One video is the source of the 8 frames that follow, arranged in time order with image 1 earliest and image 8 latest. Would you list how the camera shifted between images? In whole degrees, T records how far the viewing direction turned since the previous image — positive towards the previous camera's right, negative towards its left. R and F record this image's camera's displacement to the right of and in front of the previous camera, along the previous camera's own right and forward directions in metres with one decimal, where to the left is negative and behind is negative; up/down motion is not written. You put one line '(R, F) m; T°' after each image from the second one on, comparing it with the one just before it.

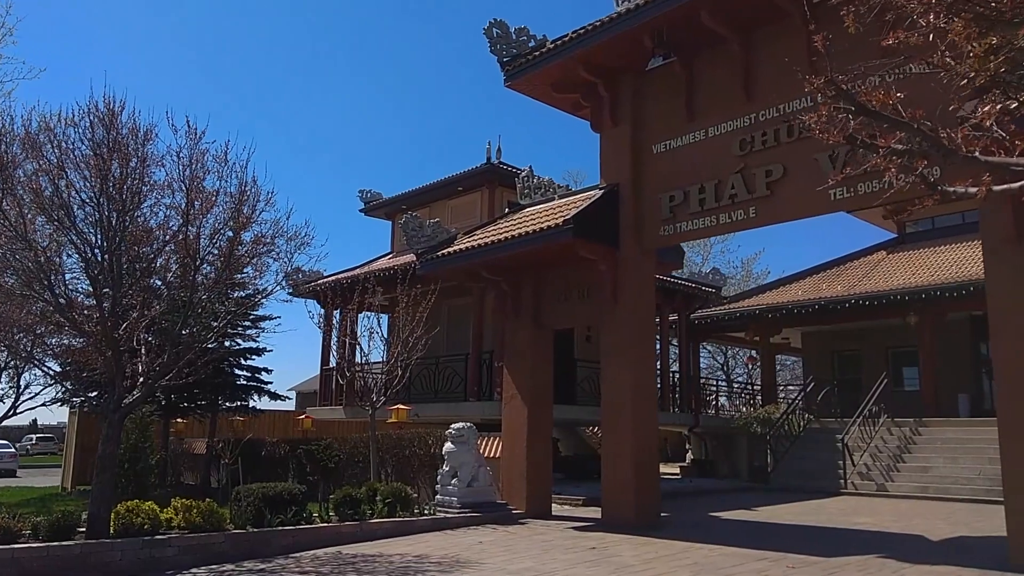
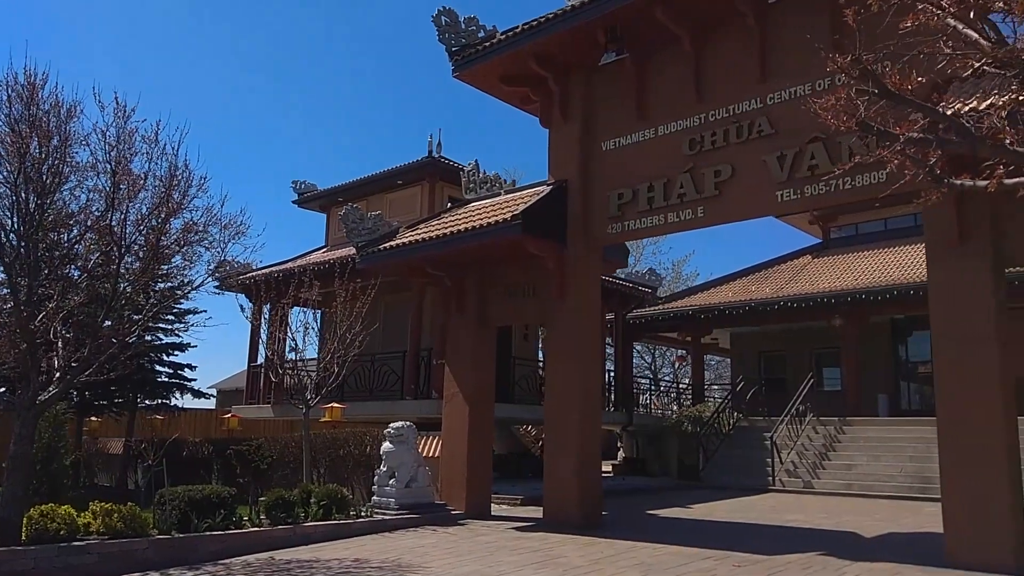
(-0.3, +0.2) m; +5°
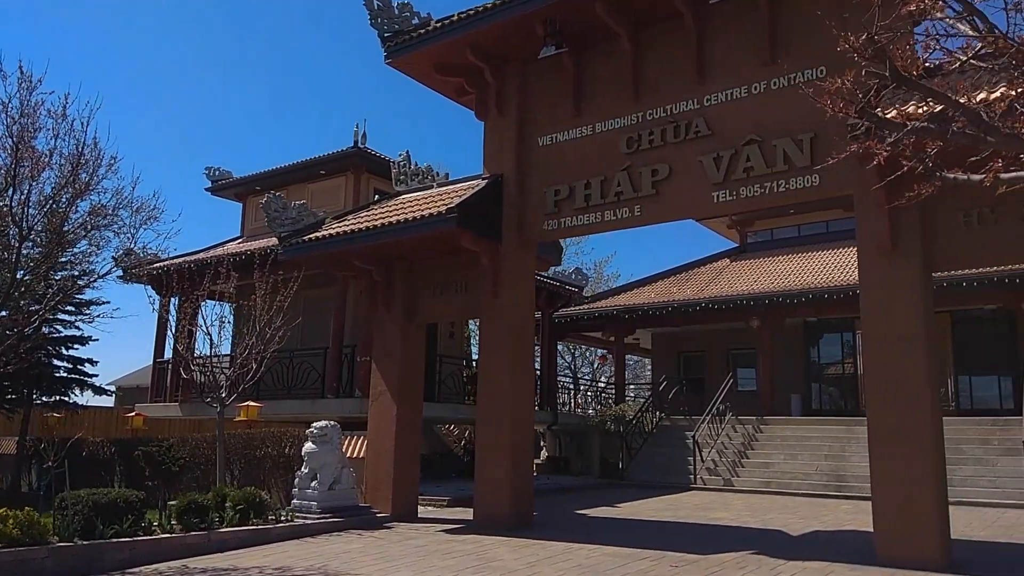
(-0.2, +0.3) m; +6°
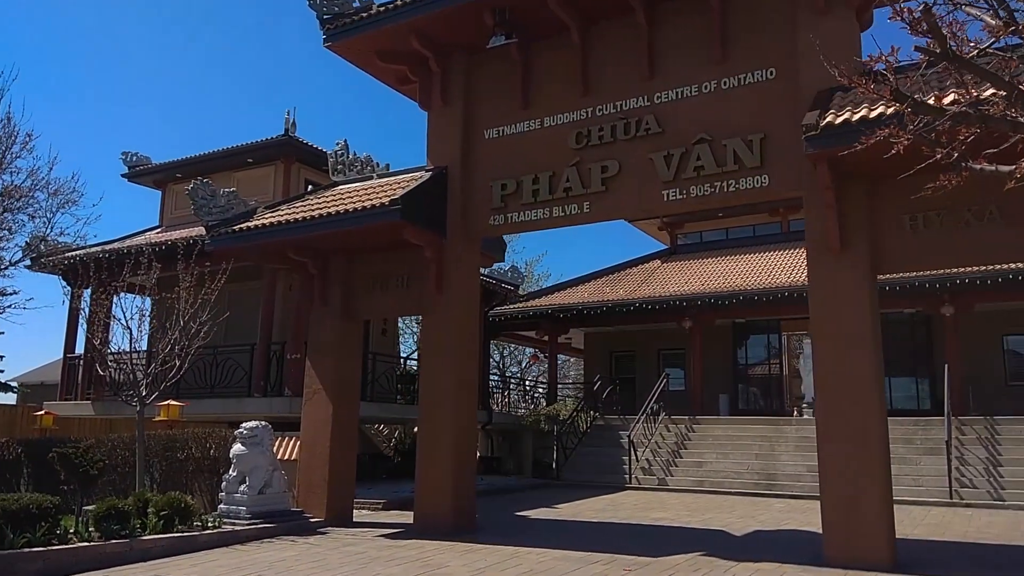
(-0.3, +0.3) m; +6°
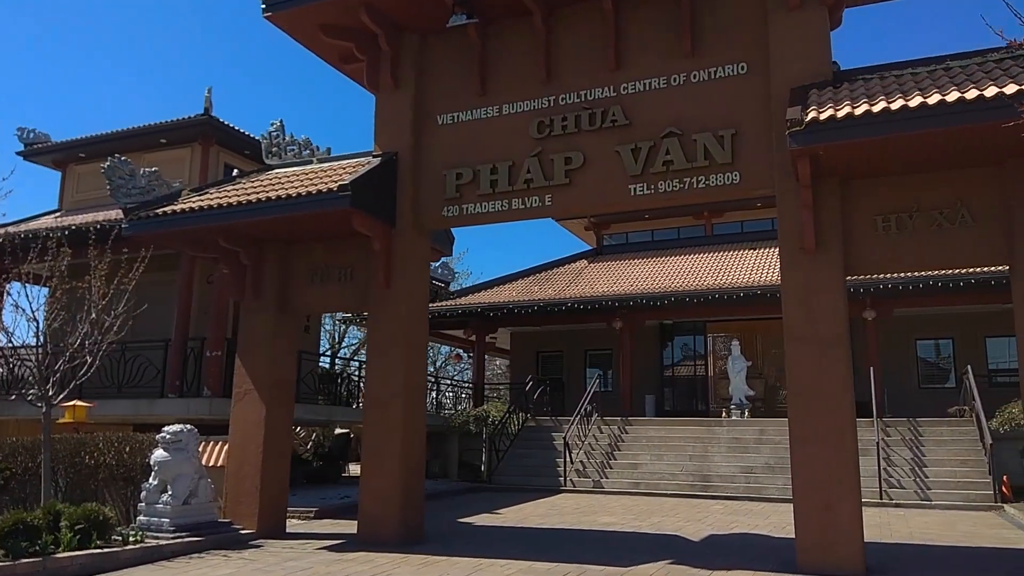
(-0.6, +0.6) m; +7°
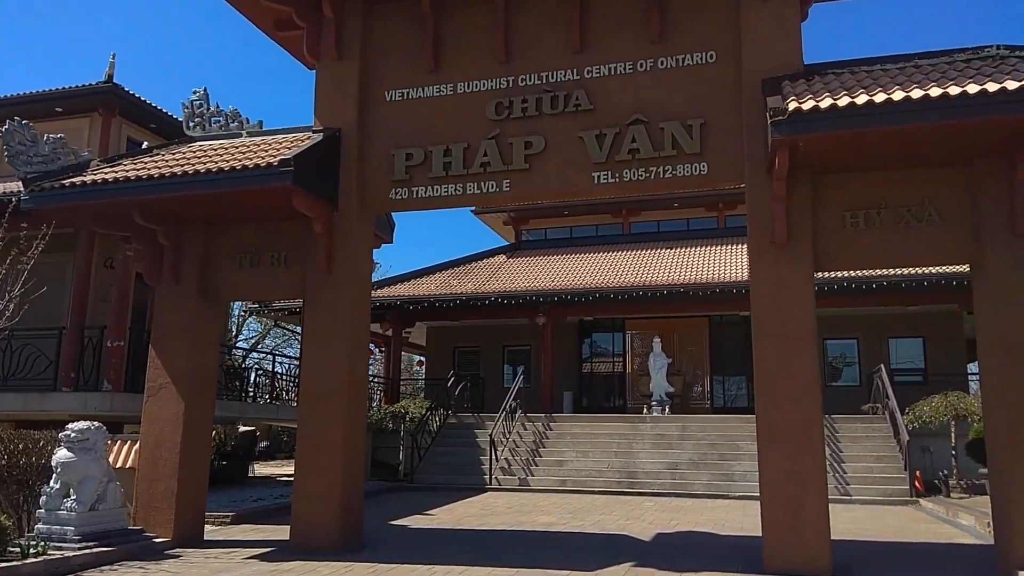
(-0.7, +0.6) m; +8°
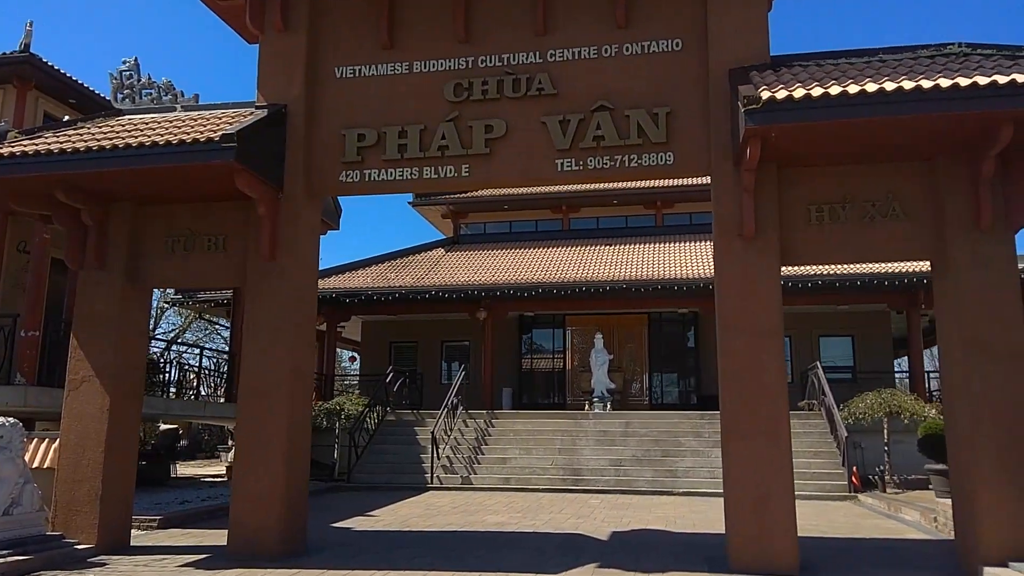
(-0.3, +0.4) m; +5°
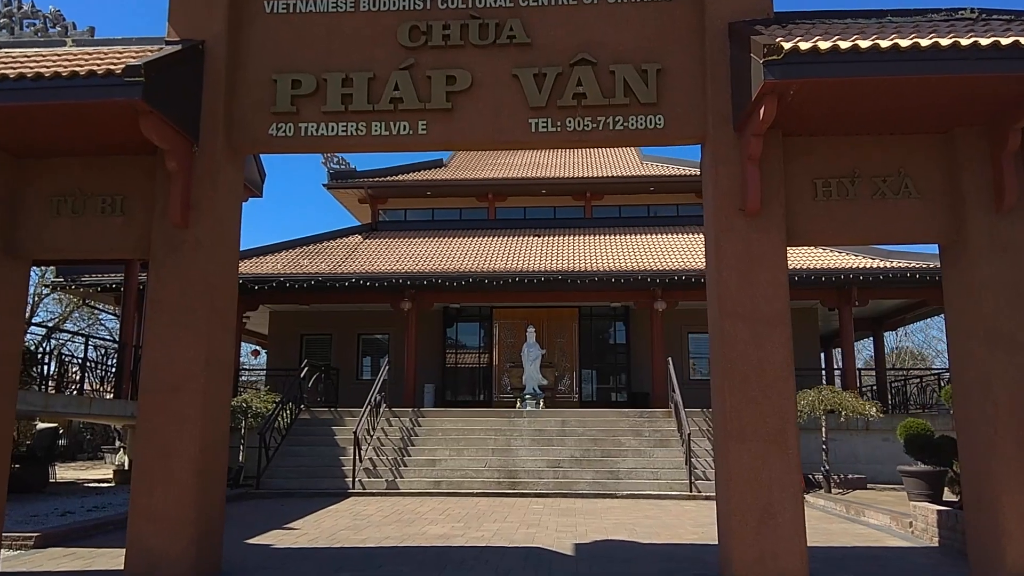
(-0.6, +1.2) m; +7°
